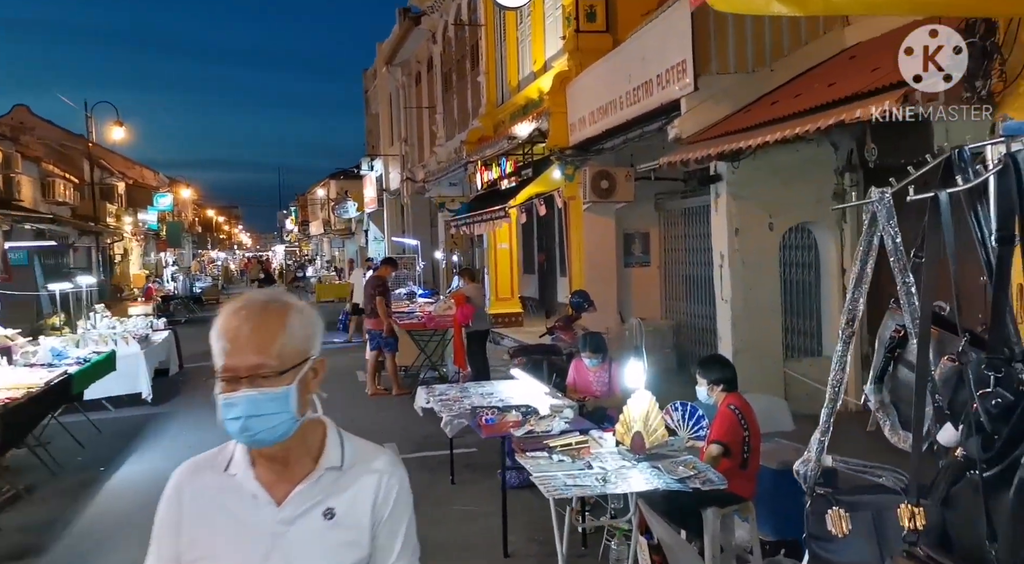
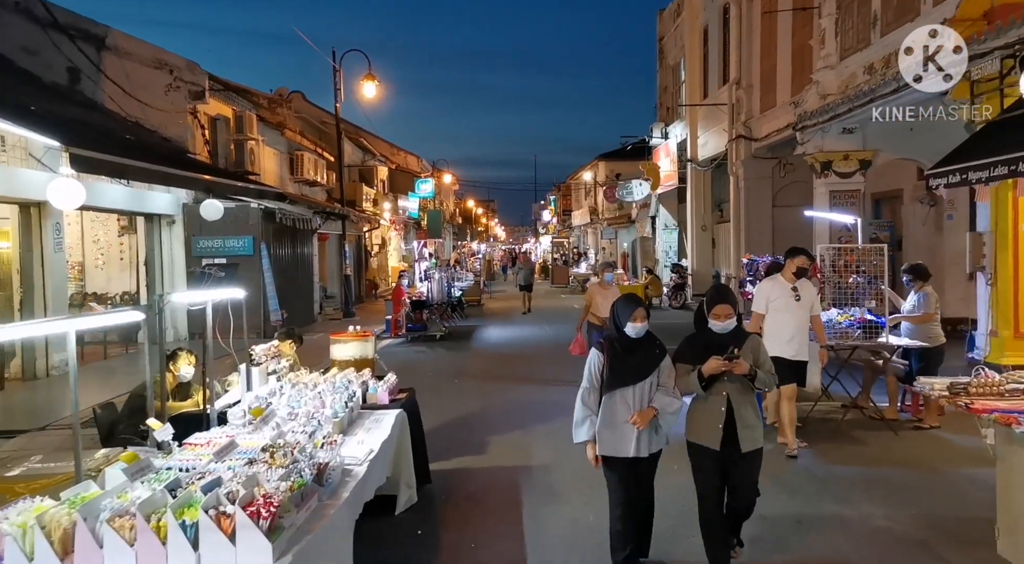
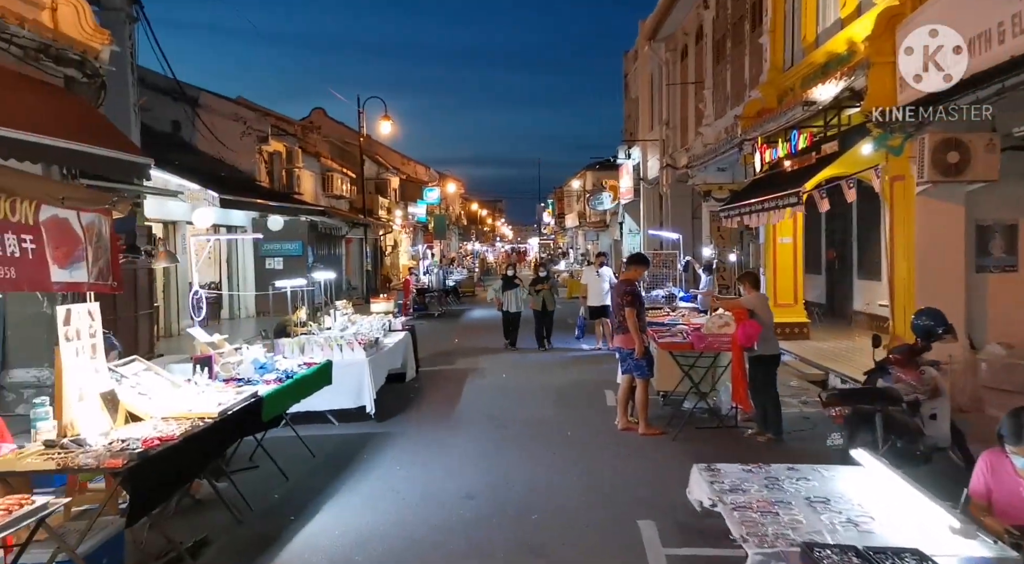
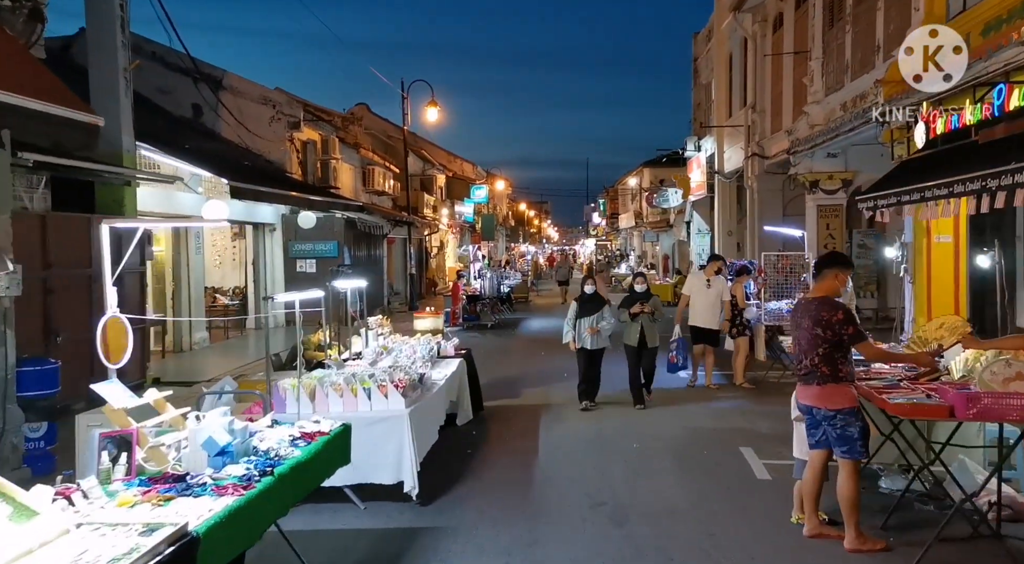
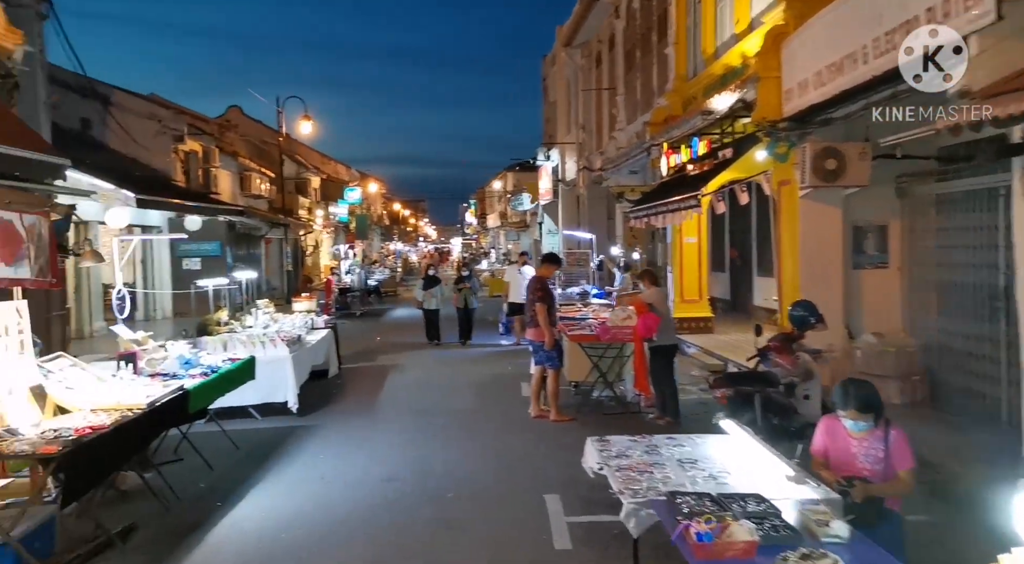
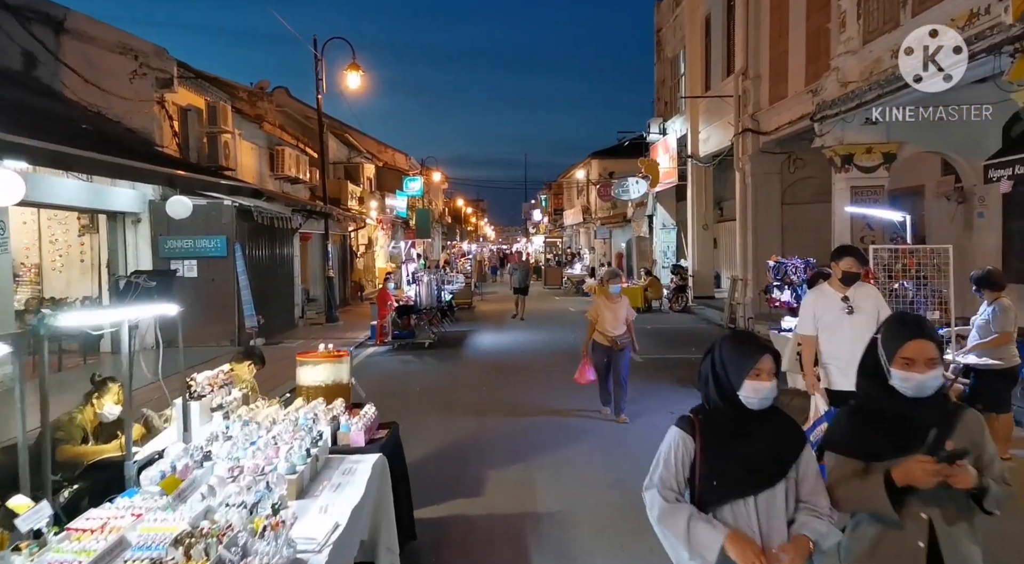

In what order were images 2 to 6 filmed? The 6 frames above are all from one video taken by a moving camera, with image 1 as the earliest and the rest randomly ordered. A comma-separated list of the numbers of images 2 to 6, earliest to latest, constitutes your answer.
5, 3, 4, 2, 6
